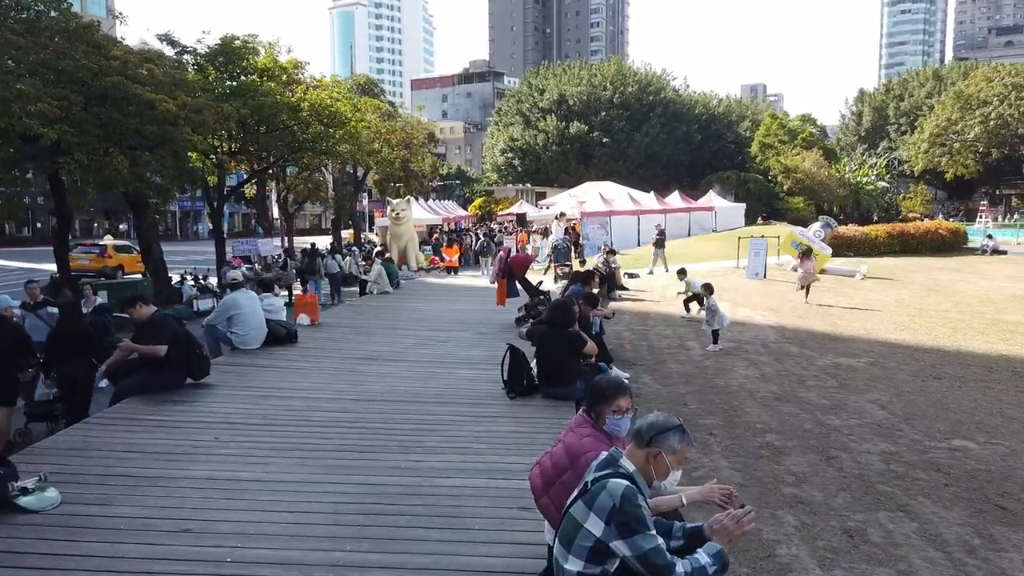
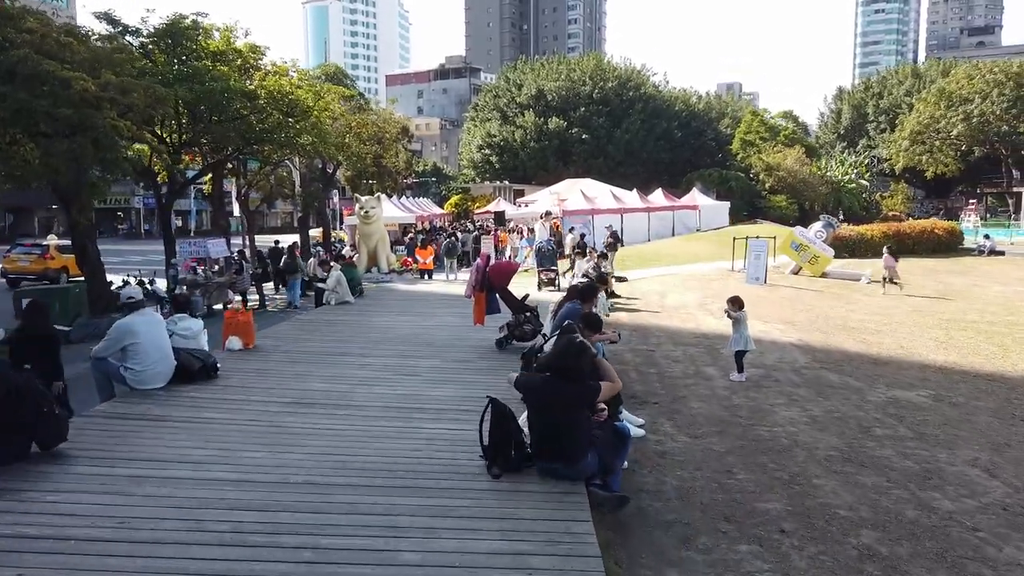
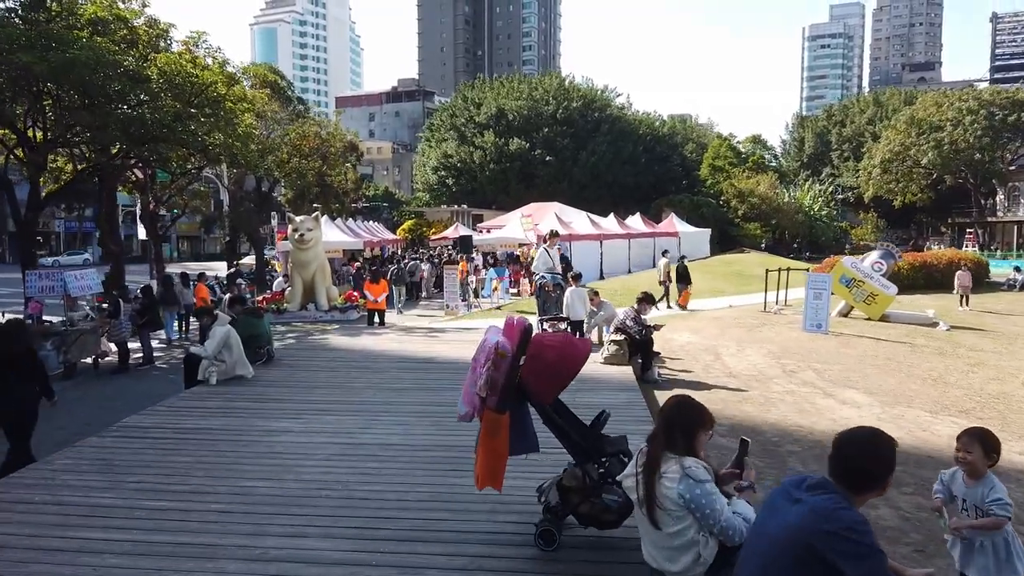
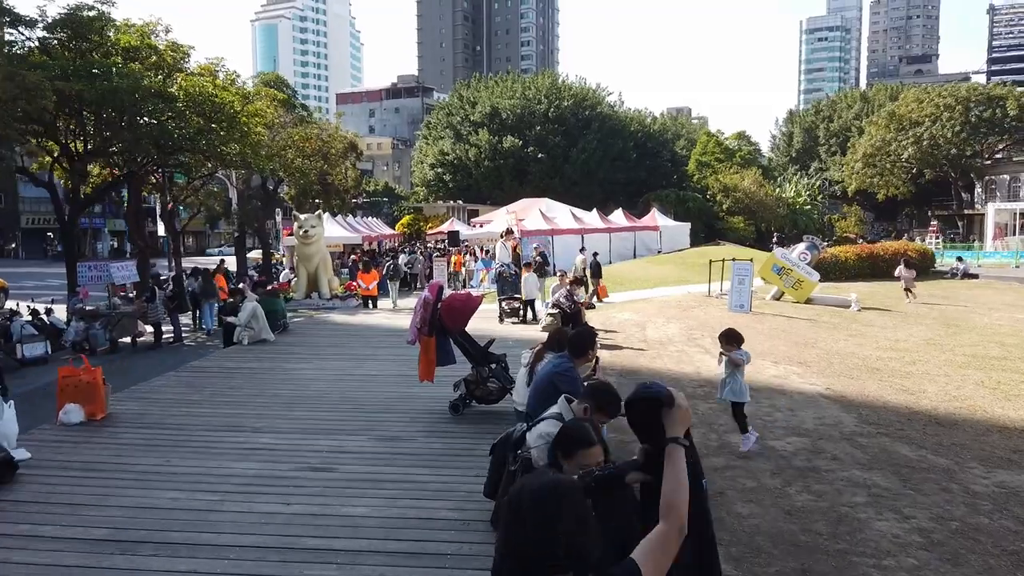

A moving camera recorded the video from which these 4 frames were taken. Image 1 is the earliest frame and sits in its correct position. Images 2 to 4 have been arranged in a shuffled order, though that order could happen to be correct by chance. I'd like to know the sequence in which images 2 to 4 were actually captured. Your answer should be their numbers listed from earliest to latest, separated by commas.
2, 4, 3
